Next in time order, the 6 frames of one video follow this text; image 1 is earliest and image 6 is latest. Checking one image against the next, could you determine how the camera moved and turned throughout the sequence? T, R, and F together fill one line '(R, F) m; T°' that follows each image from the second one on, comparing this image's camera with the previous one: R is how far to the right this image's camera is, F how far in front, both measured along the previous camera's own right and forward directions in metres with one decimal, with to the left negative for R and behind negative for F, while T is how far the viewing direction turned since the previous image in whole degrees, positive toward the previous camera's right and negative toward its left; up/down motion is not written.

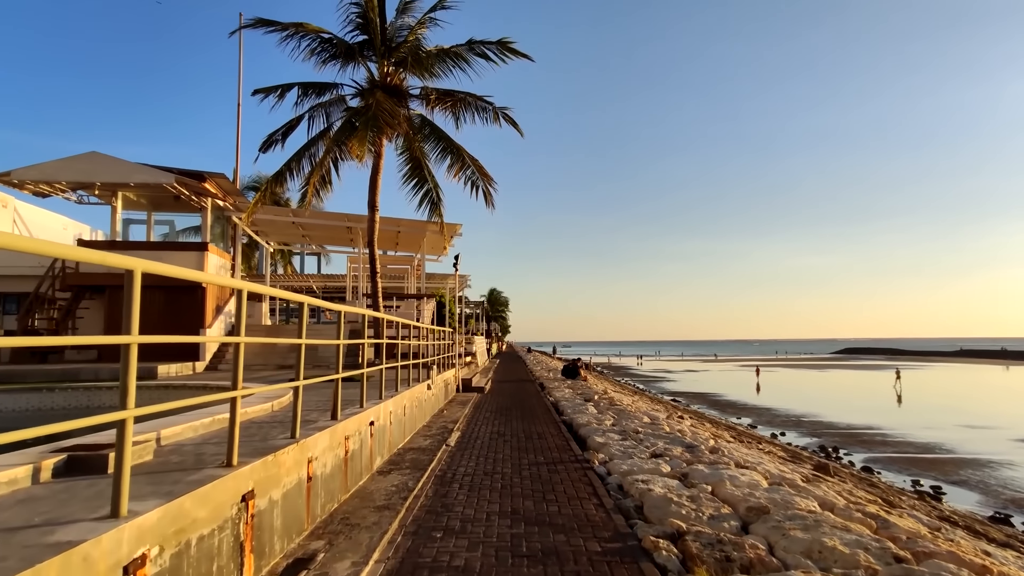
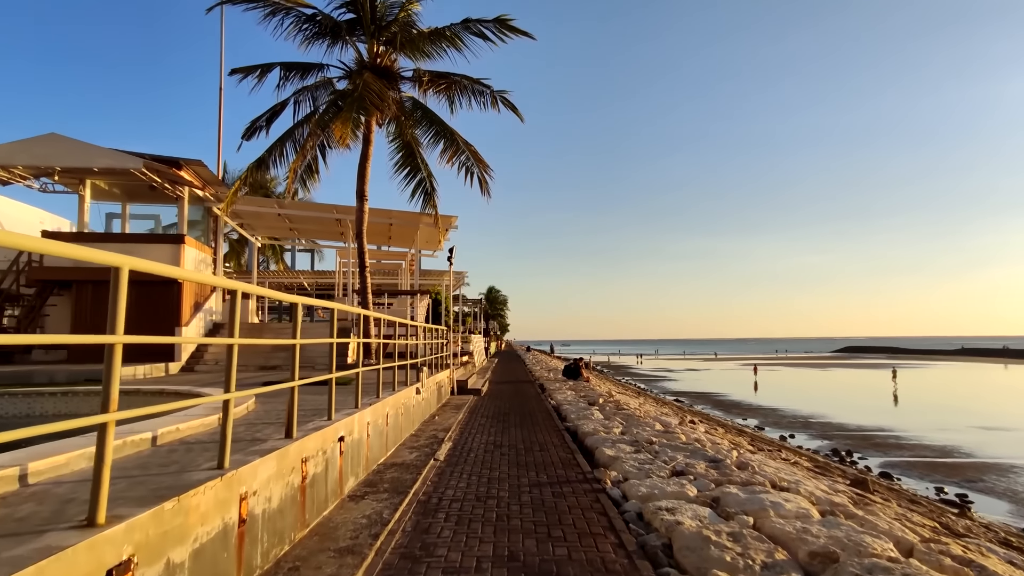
(0.0, +1.1) m; 0°
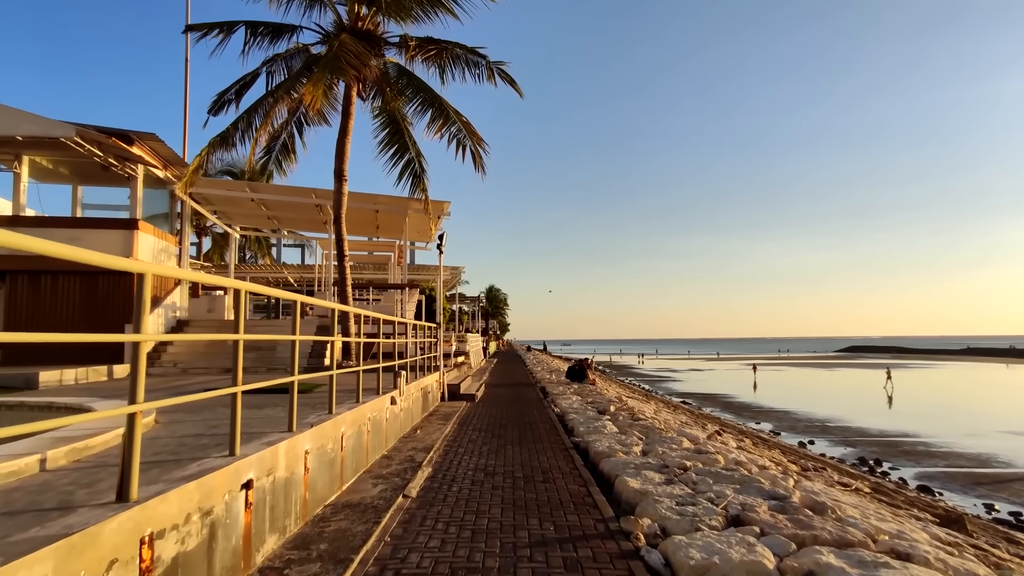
(+0.1, +1.8) m; 0°
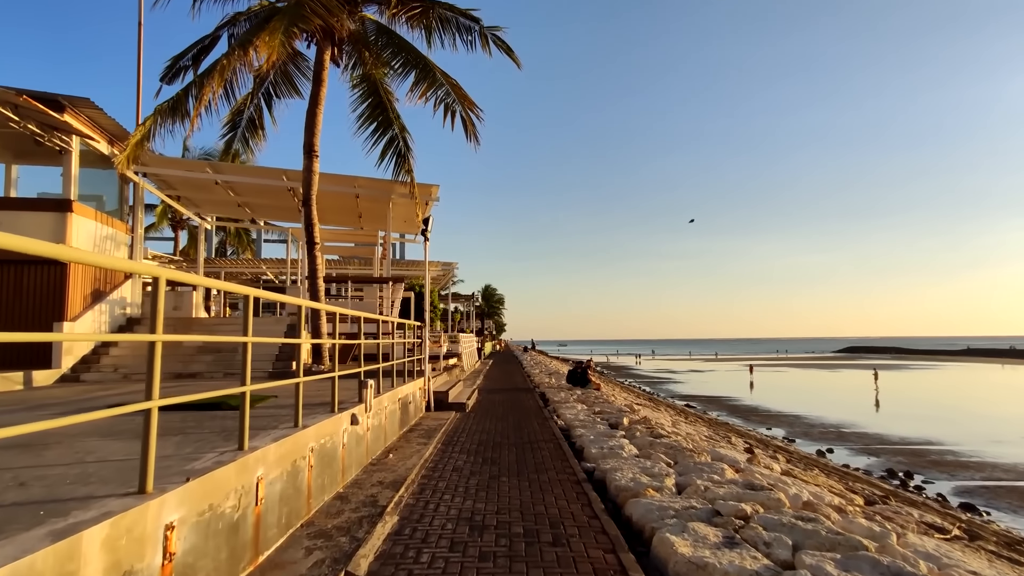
(0.0, +1.8) m; 0°
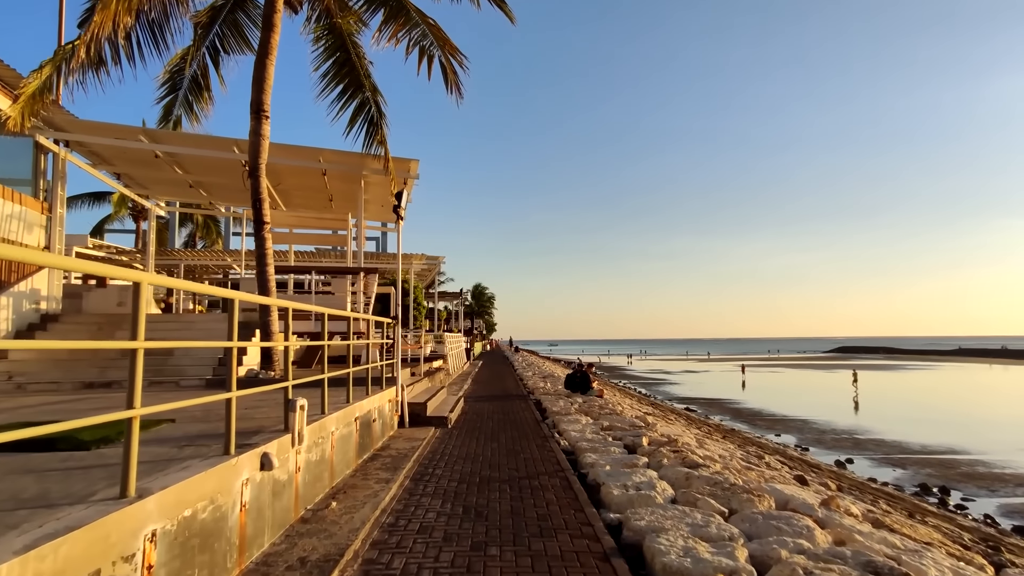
(0.0, +2.1) m; +1°
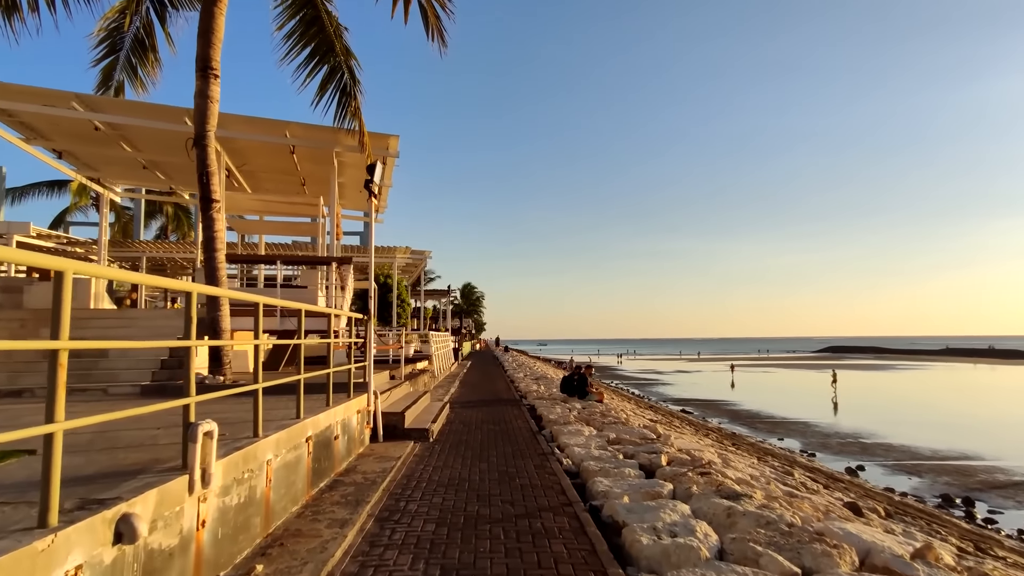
(0.0, +1.5) m; +1°
